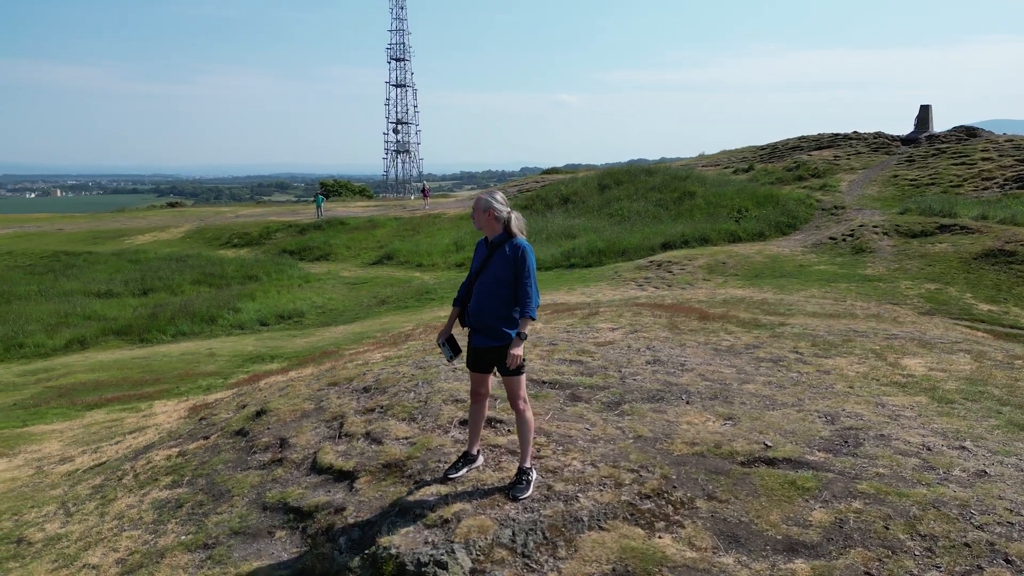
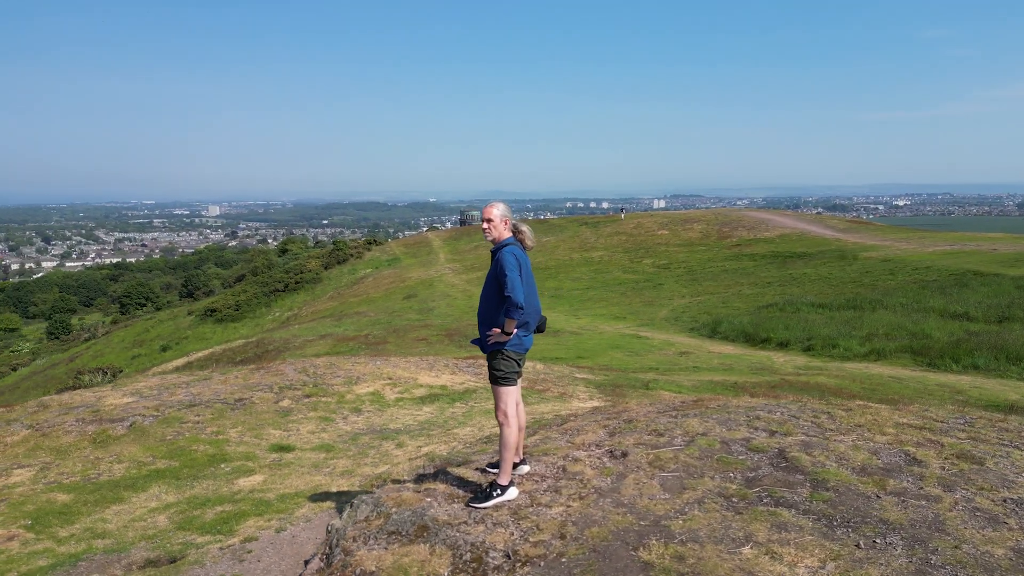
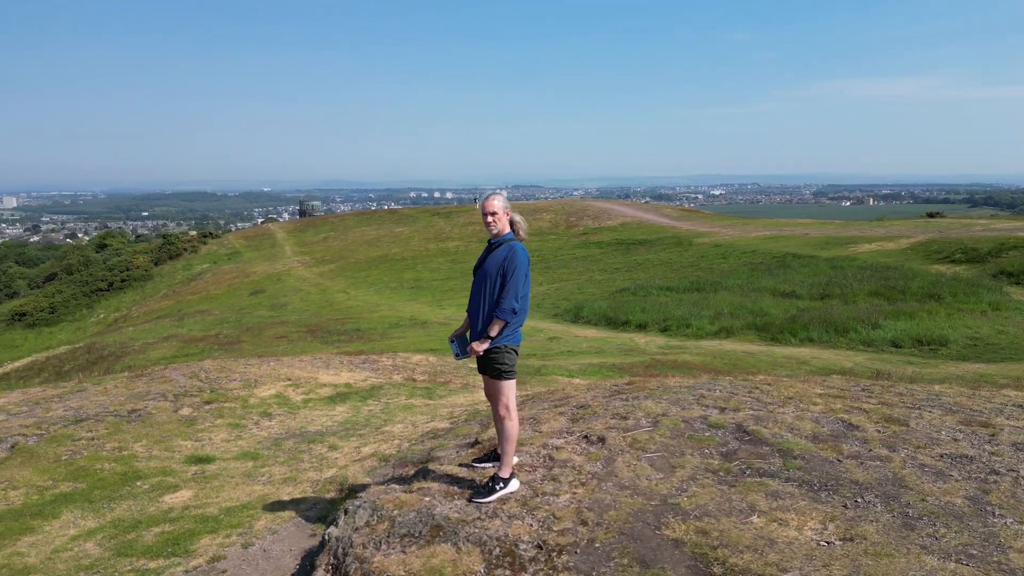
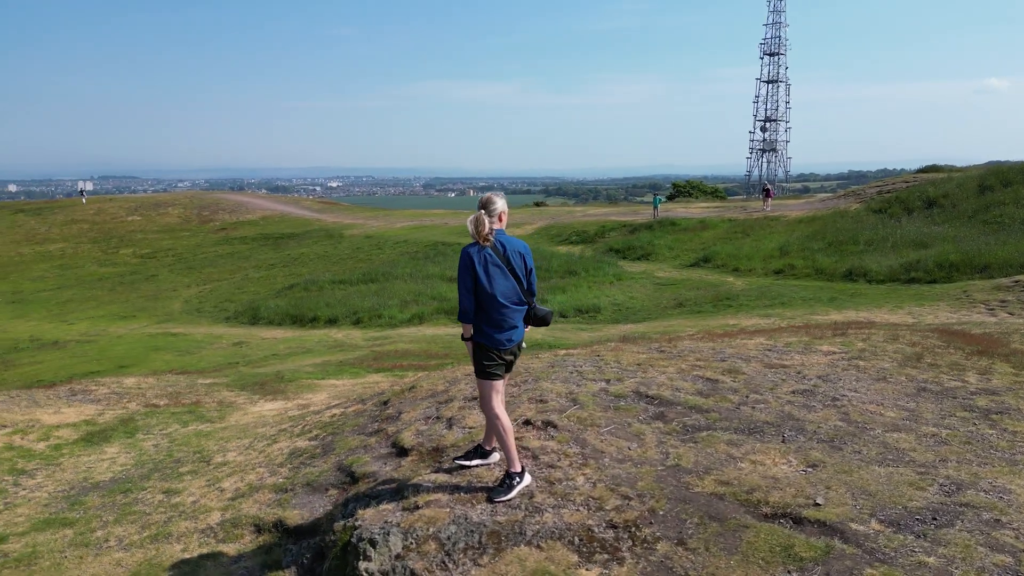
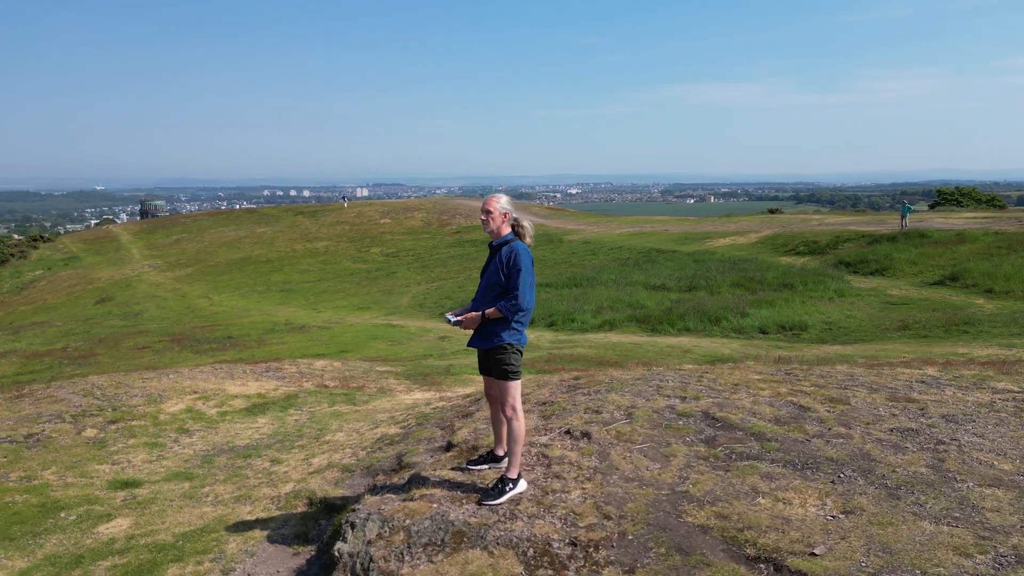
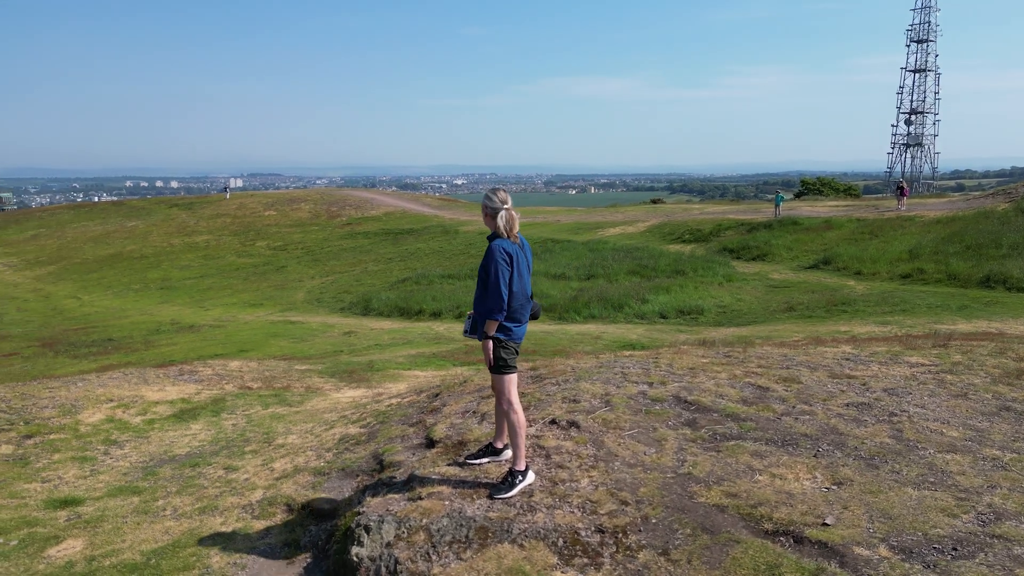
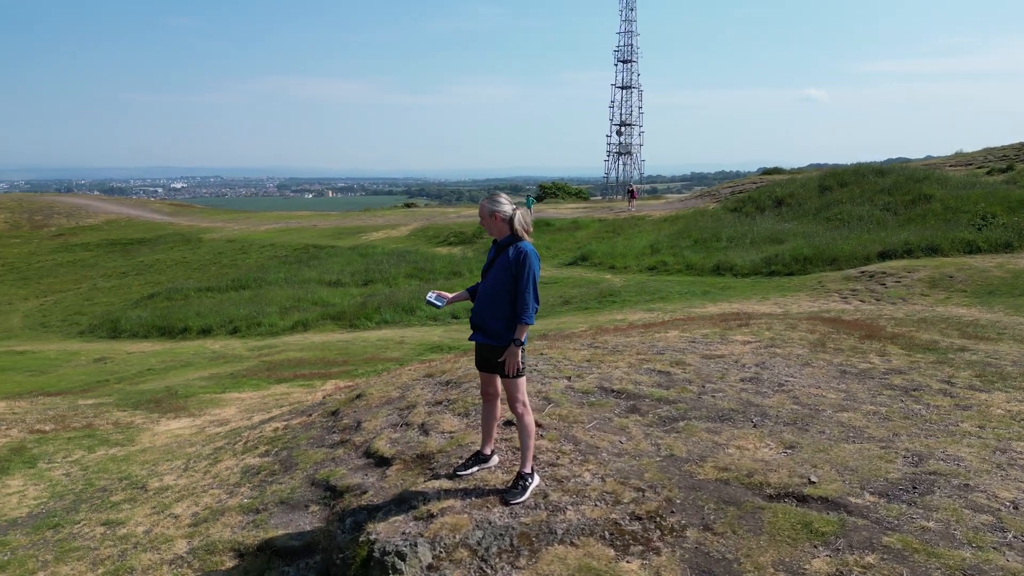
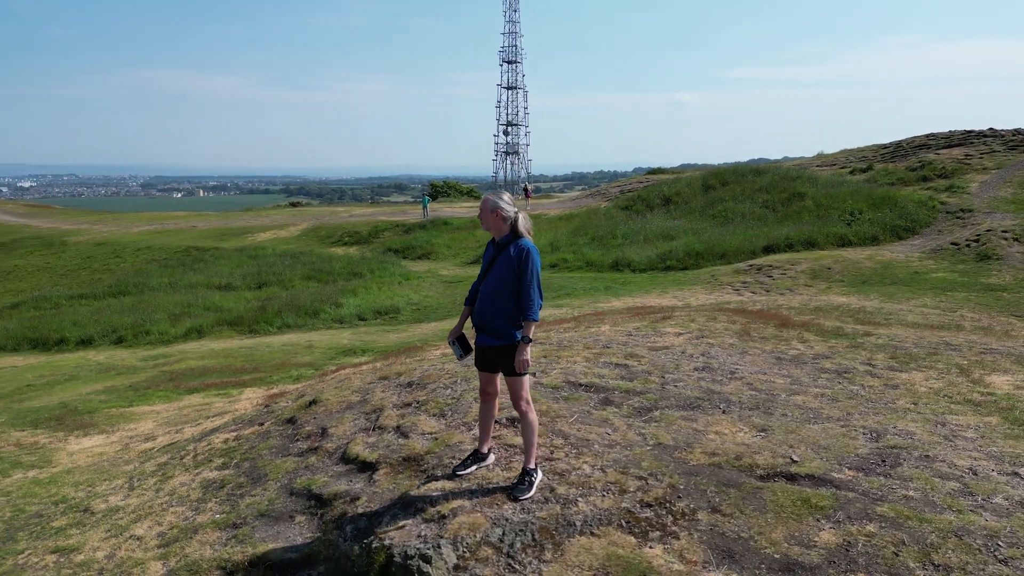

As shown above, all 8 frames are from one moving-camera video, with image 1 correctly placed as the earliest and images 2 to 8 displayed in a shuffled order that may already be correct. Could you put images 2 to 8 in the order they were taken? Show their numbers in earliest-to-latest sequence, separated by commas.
8, 7, 4, 6, 5, 3, 2
